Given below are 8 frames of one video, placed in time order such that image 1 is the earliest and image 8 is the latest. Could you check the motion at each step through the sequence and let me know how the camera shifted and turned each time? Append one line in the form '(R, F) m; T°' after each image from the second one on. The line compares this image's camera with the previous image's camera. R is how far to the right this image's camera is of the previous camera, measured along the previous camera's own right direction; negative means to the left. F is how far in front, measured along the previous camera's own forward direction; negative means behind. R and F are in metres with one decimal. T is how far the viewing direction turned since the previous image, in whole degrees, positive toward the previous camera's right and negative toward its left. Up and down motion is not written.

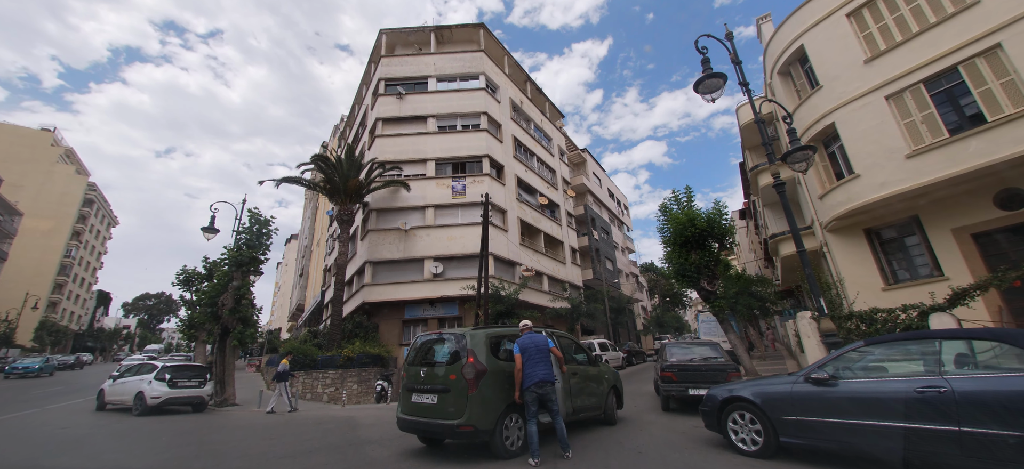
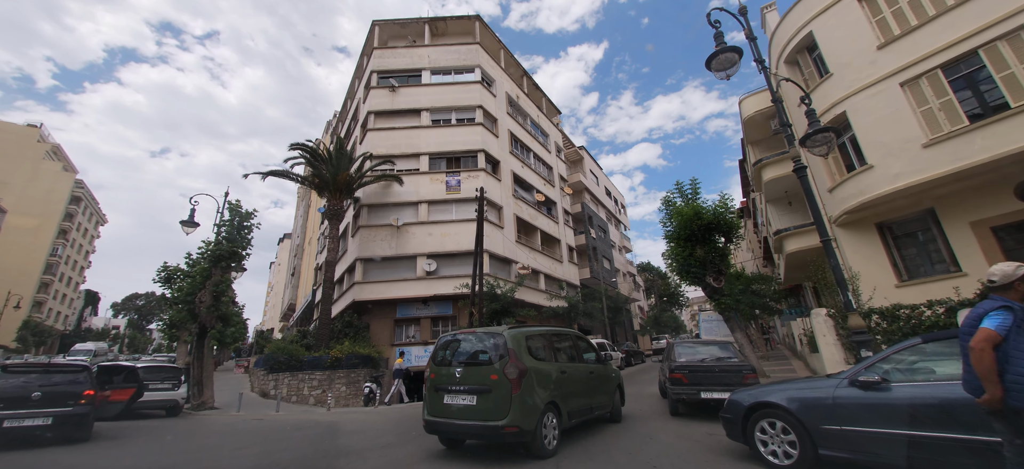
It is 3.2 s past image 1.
(0.0, +0.6) m; +1°
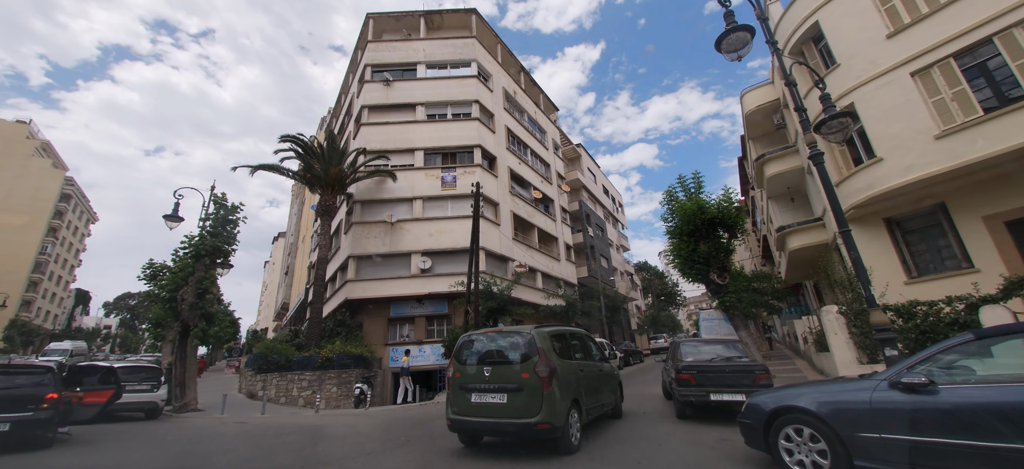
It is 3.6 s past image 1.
(0.0, +0.4) m; +1°
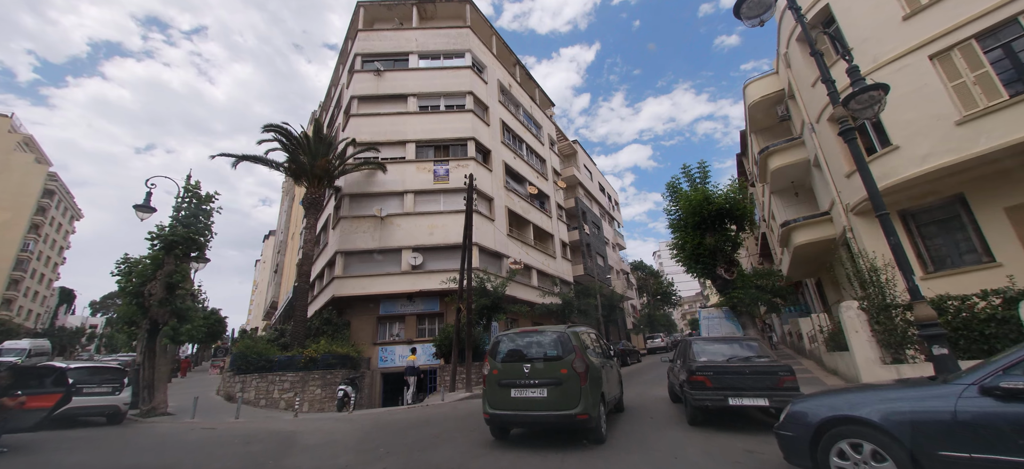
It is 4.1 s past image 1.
(0.0, +0.7) m; +1°
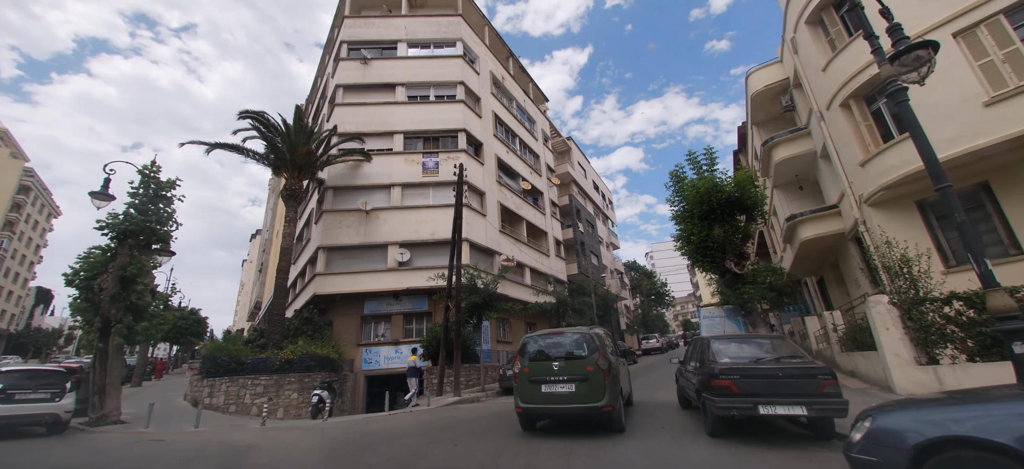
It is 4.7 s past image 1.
(0.0, +0.9) m; +1°
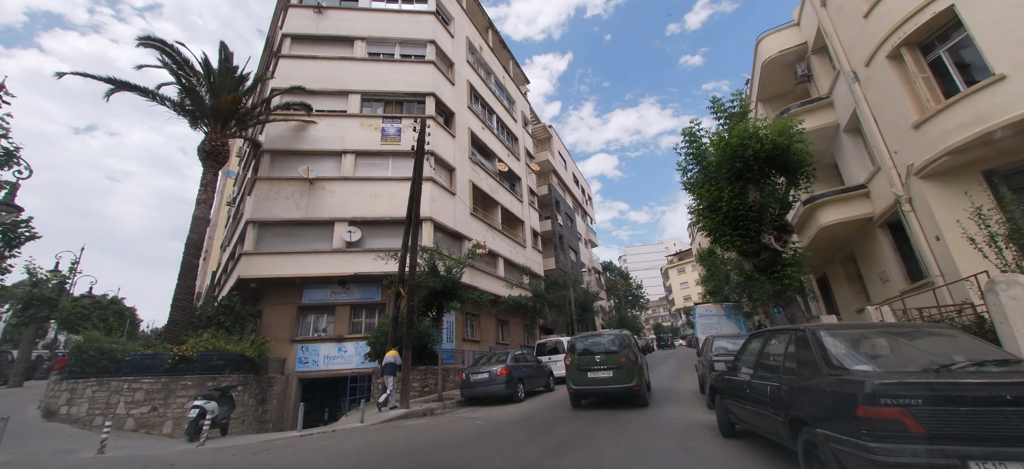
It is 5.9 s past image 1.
(+0.1, +2.5) m; +4°
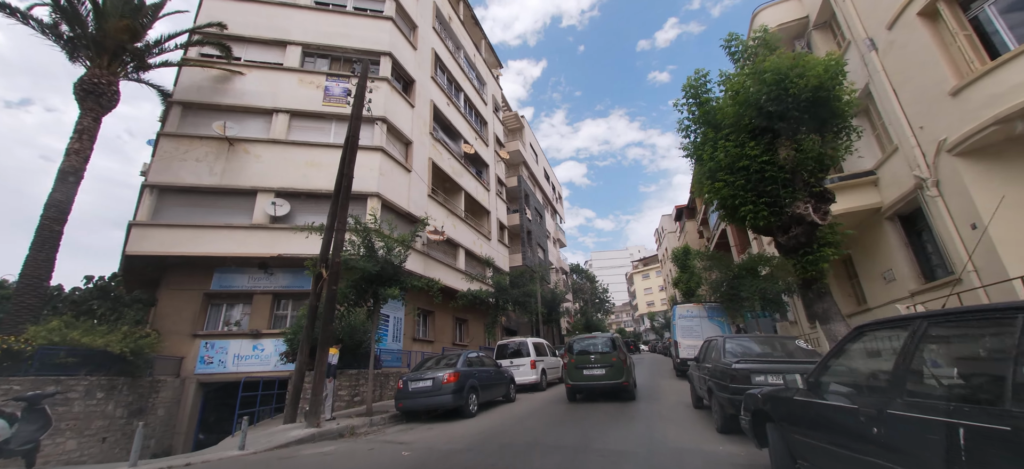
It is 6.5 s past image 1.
(+0.2, +2.0) m; +5°
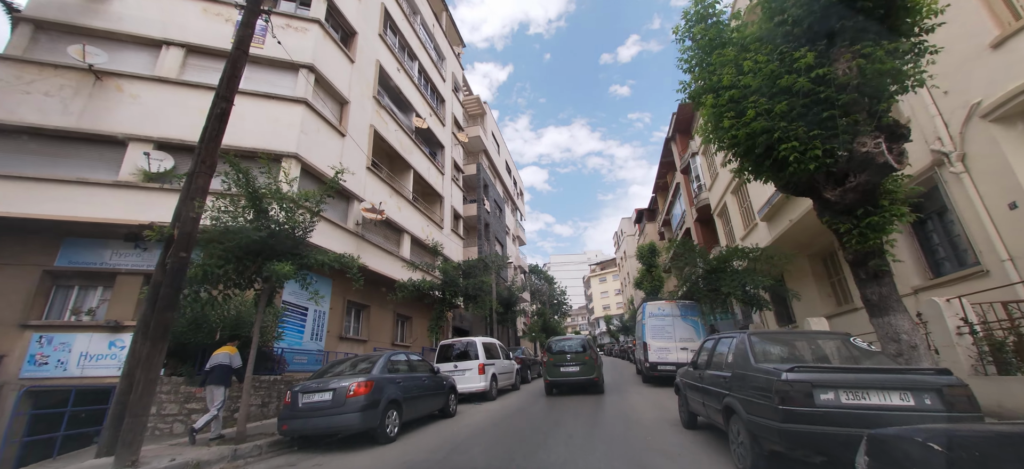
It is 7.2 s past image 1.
(+0.3, +2.0) m; +6°
